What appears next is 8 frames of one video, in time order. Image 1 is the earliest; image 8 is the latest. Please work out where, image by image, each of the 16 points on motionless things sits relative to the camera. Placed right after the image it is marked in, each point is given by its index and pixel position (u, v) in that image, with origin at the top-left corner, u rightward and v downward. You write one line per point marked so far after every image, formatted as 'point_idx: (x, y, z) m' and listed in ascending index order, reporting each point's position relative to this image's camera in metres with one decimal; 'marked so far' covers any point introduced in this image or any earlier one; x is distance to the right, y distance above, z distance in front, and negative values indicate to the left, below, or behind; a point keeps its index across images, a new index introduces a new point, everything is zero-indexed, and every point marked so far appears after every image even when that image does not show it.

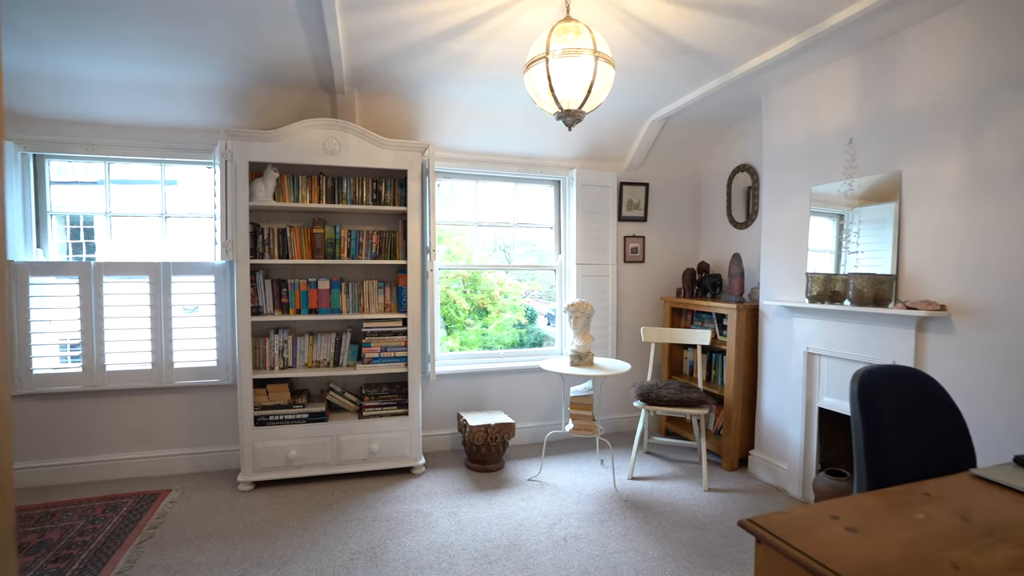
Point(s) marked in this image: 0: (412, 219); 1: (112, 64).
0: (-0.6, +0.4, +2.9) m
1: (-1.8, +1.0, +2.3) m
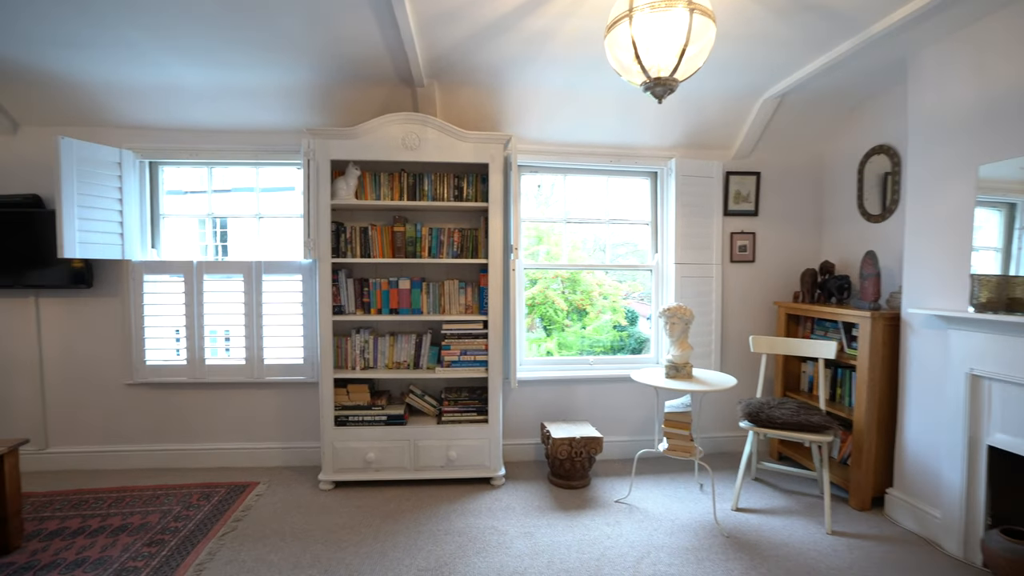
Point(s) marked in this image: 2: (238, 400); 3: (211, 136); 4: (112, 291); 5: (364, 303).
0: (-0.1, +0.4, +2.7) m
1: (-1.4, +1.0, +2.4) m
2: (-1.6, -0.6, +2.9) m
3: (-1.7, +0.8, +2.8) m
4: (-2.2, 0.0, +2.8) m
5: (-0.8, -0.1, +2.8) m
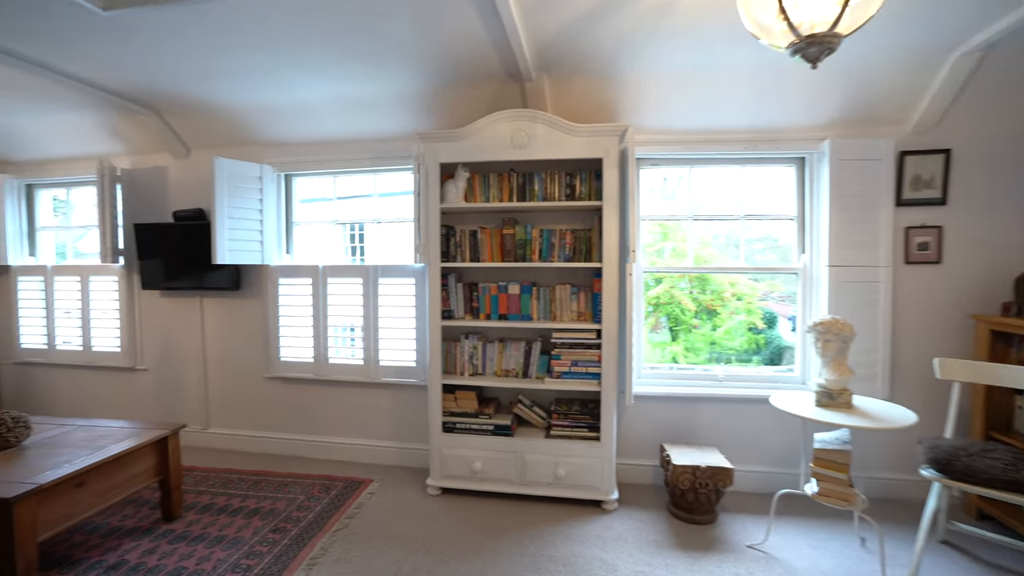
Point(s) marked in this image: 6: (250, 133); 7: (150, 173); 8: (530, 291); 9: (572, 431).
0: (+0.5, +0.3, +2.5) m
1: (-0.9, +1.0, +2.5) m
2: (-0.9, -0.7, +3.0) m
3: (-1.0, +0.8, +3.0) m
4: (-1.5, 0.0, +3.1) m
5: (-0.2, -0.1, +2.8) m
6: (-1.5, +0.9, +2.9) m
7: (-2.2, +0.7, +3.1) m
8: (+0.1, 0.0, +2.7) m
9: (+0.3, -0.7, +2.6) m
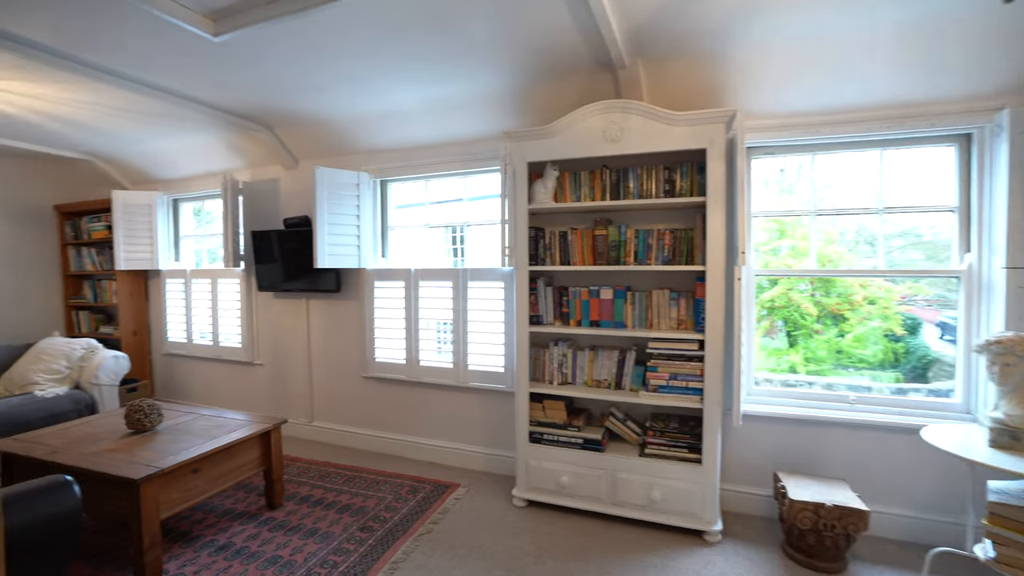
0: (+0.9, +0.3, +2.2) m
1: (-0.5, +1.0, +2.5) m
2: (-0.4, -0.7, +3.0) m
3: (-0.5, +0.8, +3.0) m
4: (-1.0, 0.0, +3.2) m
5: (+0.3, -0.1, +2.6) m
6: (-1.0, +0.9, +3.1) m
7: (-1.6, +0.7, +3.3) m
8: (+0.5, 0.0, +2.5) m
9: (+0.7, -0.7, +2.3) m
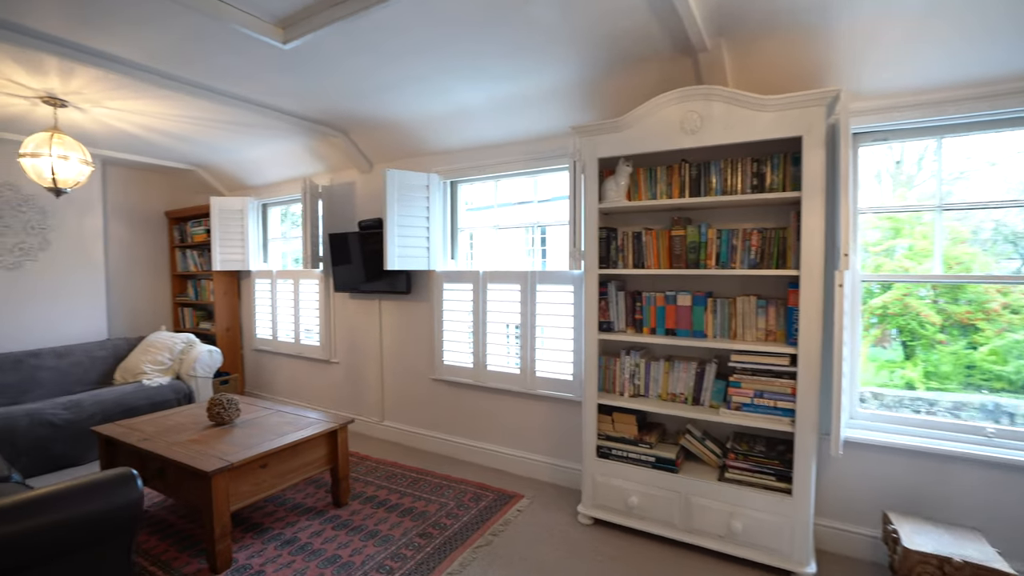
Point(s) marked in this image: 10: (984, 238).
0: (+1.1, +0.3, +1.9) m
1: (-0.1, +1.0, +2.5) m
2: (0.0, -0.7, +2.9) m
3: (-0.1, +0.8, +2.9) m
4: (-0.6, -0.1, +3.2) m
5: (+0.6, -0.2, +2.4) m
6: (-0.6, +0.9, +3.1) m
7: (-1.1, +0.7, +3.4) m
8: (+0.9, -0.1, +2.3) m
9: (+1.0, -0.8, +2.1) m
10: (+1.8, +0.2, +2.0) m
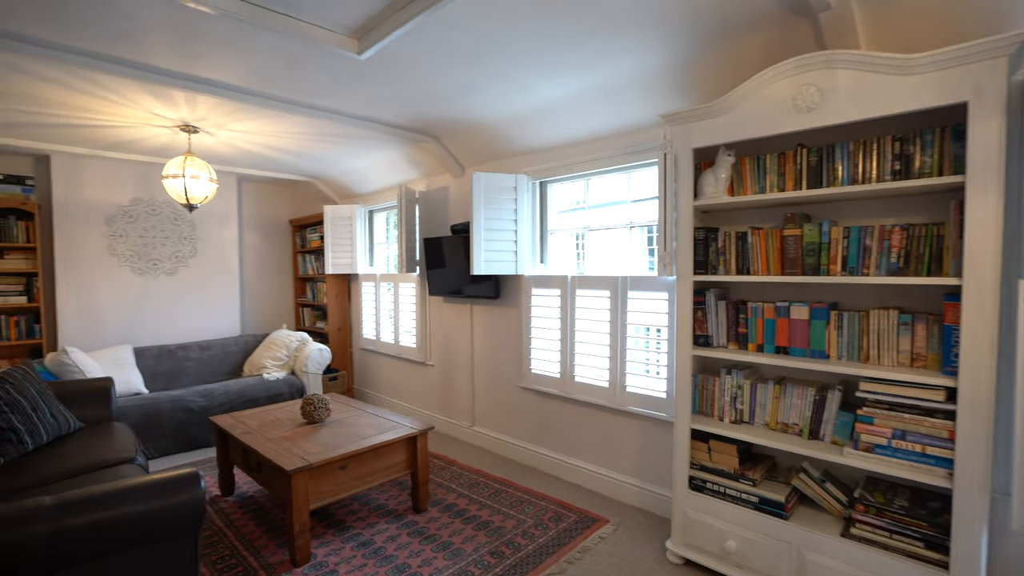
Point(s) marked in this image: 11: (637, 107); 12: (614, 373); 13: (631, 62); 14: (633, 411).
0: (+1.3, +0.3, +1.5) m
1: (+0.3, +0.9, +2.3) m
2: (+0.5, -0.7, +2.7) m
3: (+0.4, +0.8, +2.7) m
4: (0.0, -0.1, +3.1) m
5: (+0.9, -0.2, +2.1) m
6: (0.0, +0.8, +3.0) m
7: (-0.5, +0.6, +3.5) m
8: (+1.1, -0.1, +1.9) m
9: (+1.2, -0.8, +1.7) m
10: (+2.0, +0.1, +1.3) m
11: (+0.6, +0.8, +2.4) m
12: (+0.5, -0.4, +2.6) m
13: (+0.5, +0.9, +2.1) m
14: (+0.6, -0.6, +2.5) m
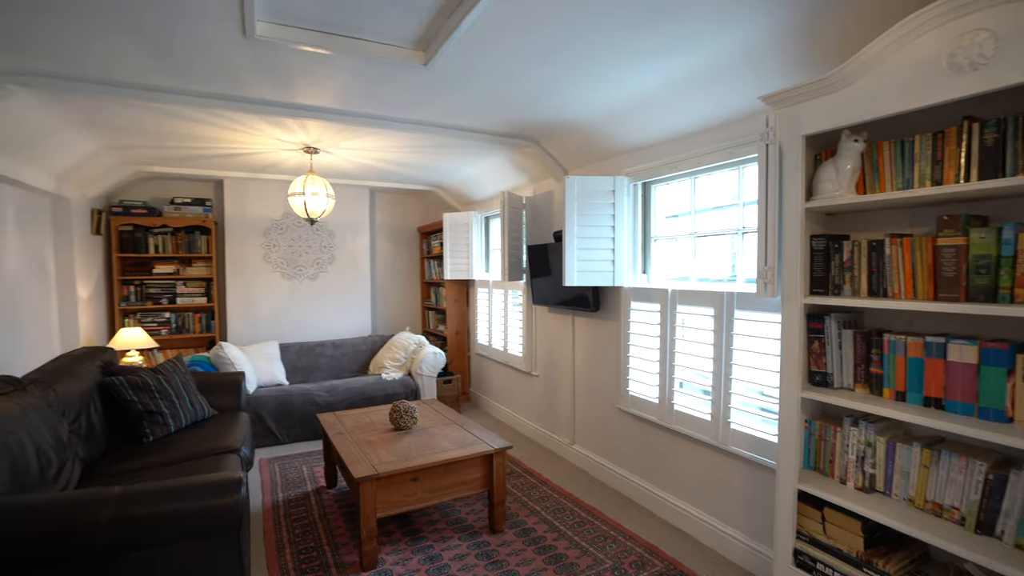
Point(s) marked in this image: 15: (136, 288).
0: (+1.3, +0.2, +0.9) m
1: (+0.6, +0.9, +2.0) m
2: (+0.9, -0.8, +2.3) m
3: (+0.8, +0.7, +2.3) m
4: (+0.6, -0.1, +2.8) m
5: (+1.1, -0.3, +1.6) m
6: (+0.5, +0.8, +2.7) m
7: (+0.2, +0.6, +3.3) m
8: (+1.3, -0.2, +1.3) m
9: (+1.3, -0.9, +1.1) m
10: (+1.9, 0.0, +0.5) m
11: (+0.9, +0.8, +2.0) m
12: (+0.9, -0.5, +2.2) m
13: (+0.7, +0.9, +1.7) m
14: (+0.9, -0.7, +2.1) m
15: (-2.6, 0.0, +3.6) m
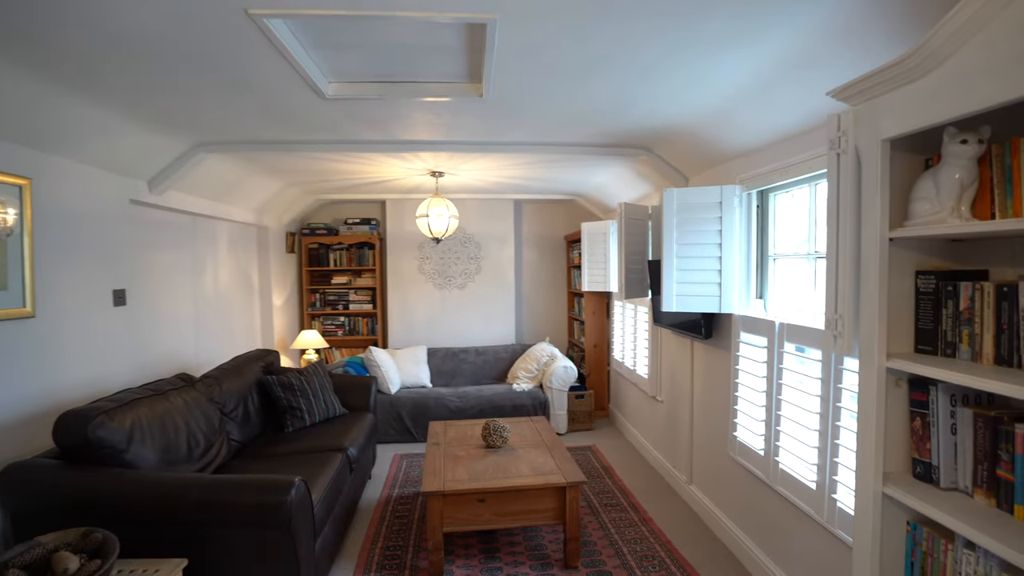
0: (+1.0, 0.0, +0.3) m
1: (+0.7, +0.8, +1.7) m
2: (+1.1, -0.9, +1.9) m
3: (+1.1, +0.6, +1.9) m
4: (+1.0, -0.3, +2.4) m
5: (+1.1, -0.4, +1.1) m
6: (+0.9, +0.7, +2.3) m
7: (+0.9, +0.5, +3.0) m
8: (+1.1, -0.3, +0.8) m
9: (+1.0, -1.0, +0.6) m
10: (+1.4, -0.1, -0.2) m
11: (+1.0, +0.6, +1.5) m
12: (+1.1, -0.6, +1.7) m
13: (+0.8, +0.7, +1.4) m
14: (+1.1, -0.8, +1.6) m
15: (-1.6, -0.1, +4.4) m
